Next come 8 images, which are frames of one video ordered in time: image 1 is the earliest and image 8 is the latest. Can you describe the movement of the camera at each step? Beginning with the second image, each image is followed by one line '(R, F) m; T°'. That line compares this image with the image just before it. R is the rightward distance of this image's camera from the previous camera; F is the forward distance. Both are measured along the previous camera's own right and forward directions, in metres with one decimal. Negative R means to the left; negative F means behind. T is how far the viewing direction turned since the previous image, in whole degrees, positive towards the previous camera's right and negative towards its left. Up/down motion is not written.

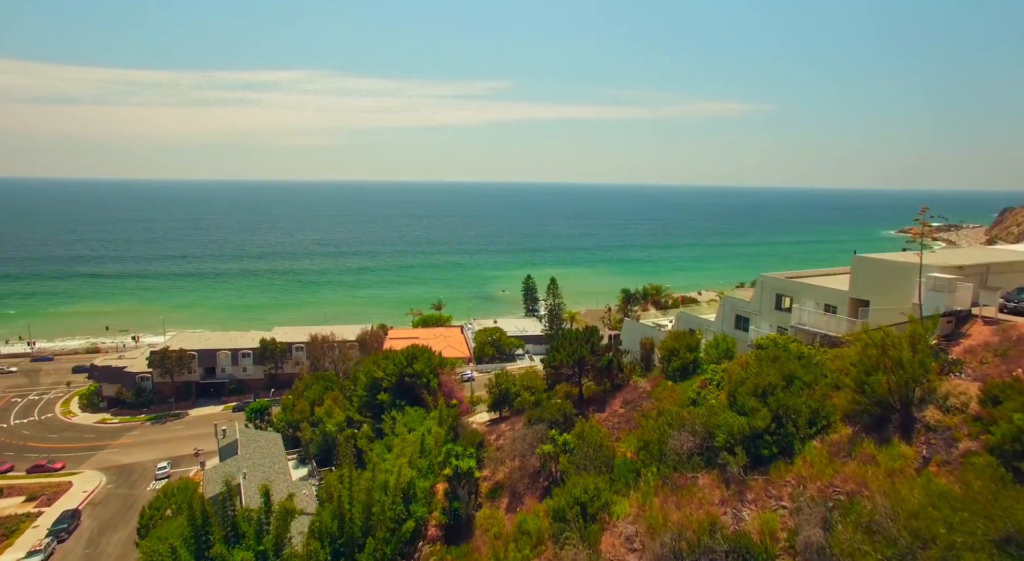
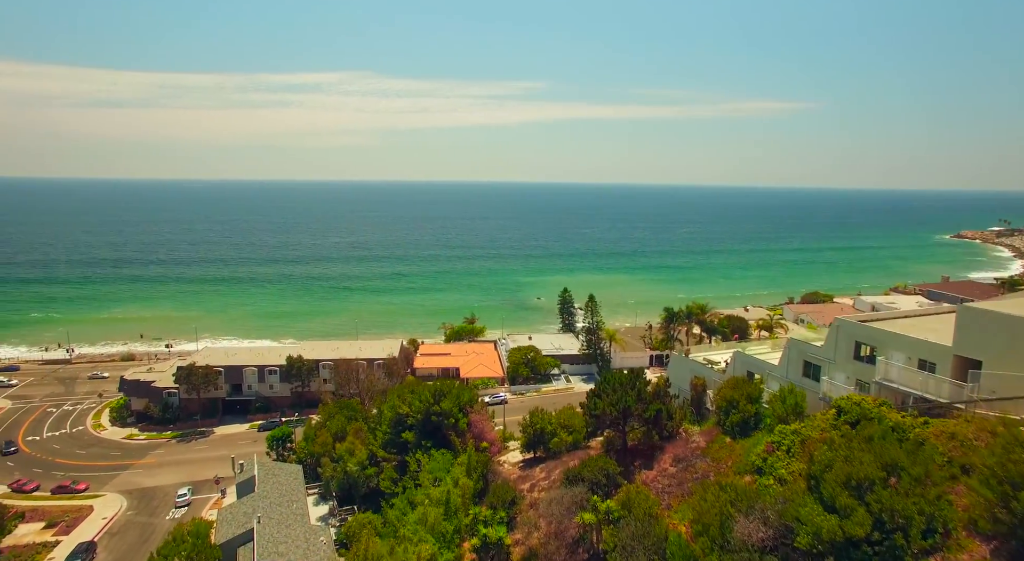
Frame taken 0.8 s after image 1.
(0.0, +2.5) m; -3°
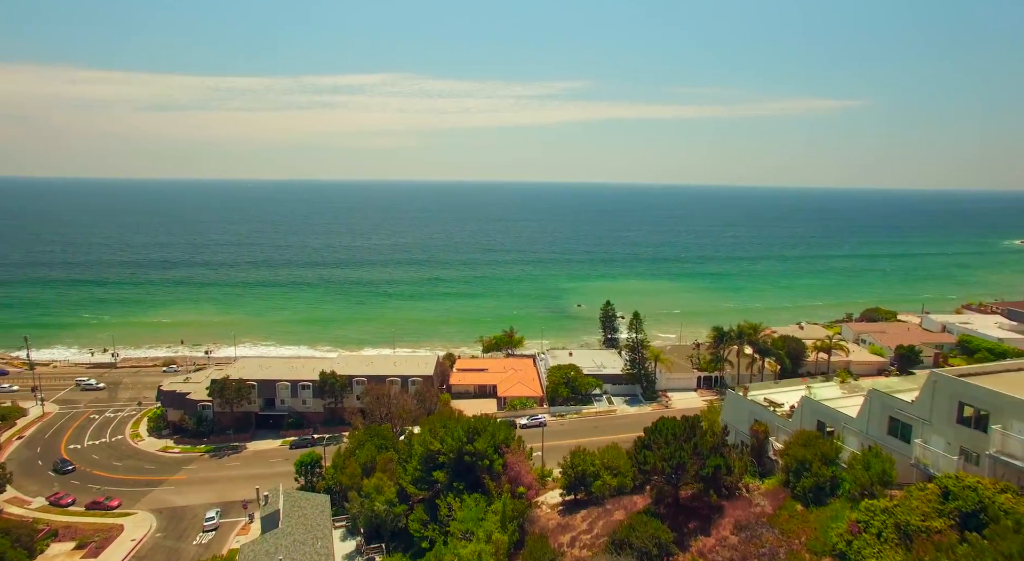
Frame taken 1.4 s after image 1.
(0.0, +2.1) m; -3°
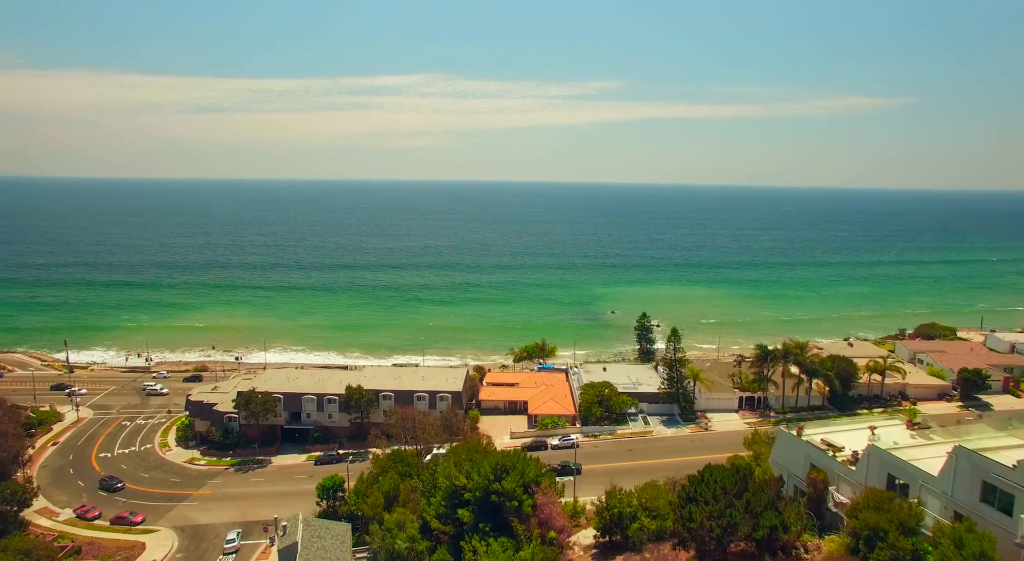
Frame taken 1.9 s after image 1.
(0.0, +1.8) m; -3°
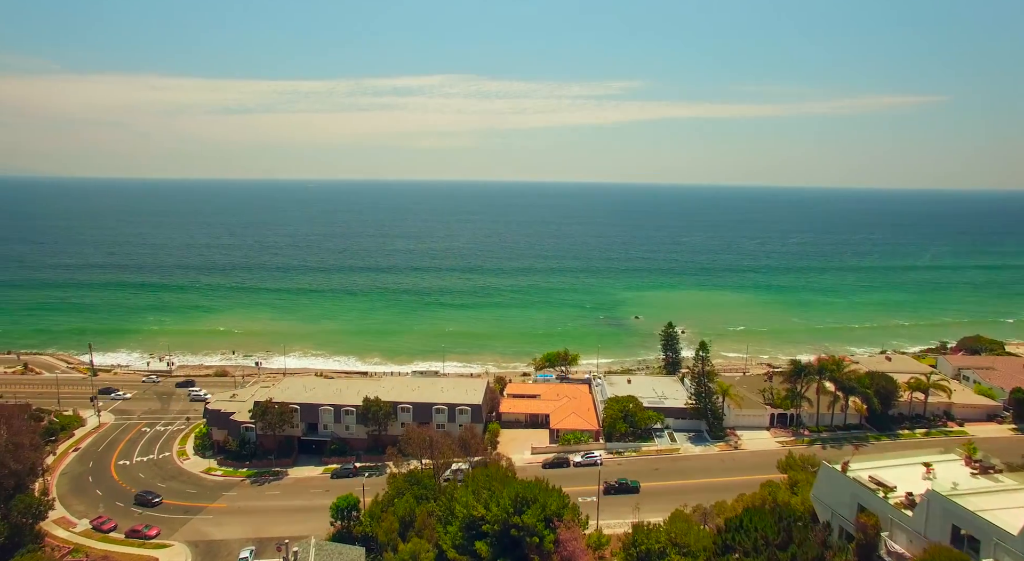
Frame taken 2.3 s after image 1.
(0.0, +1.4) m; -2°
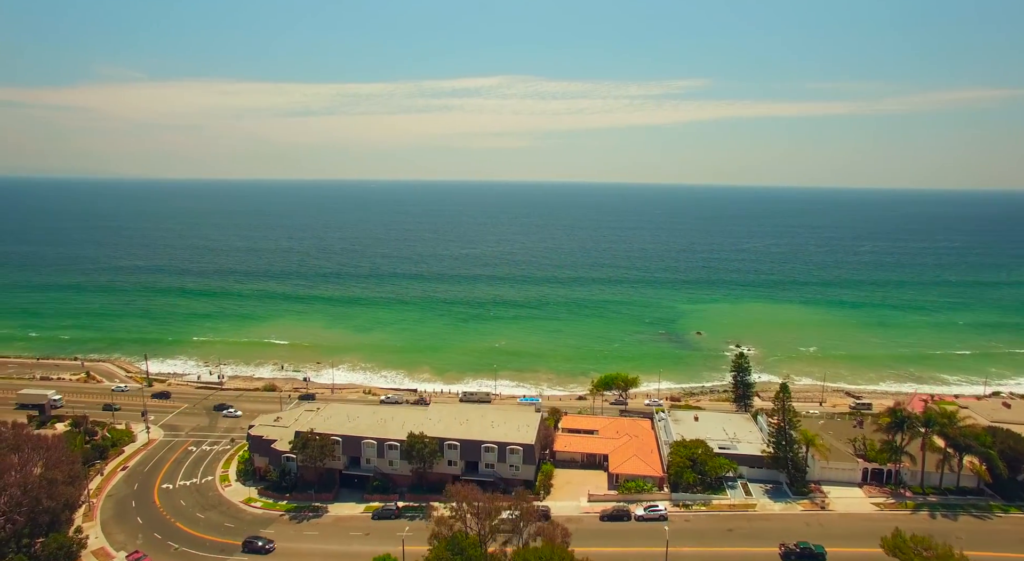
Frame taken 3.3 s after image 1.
(-0.1, +3.7) m; -5°
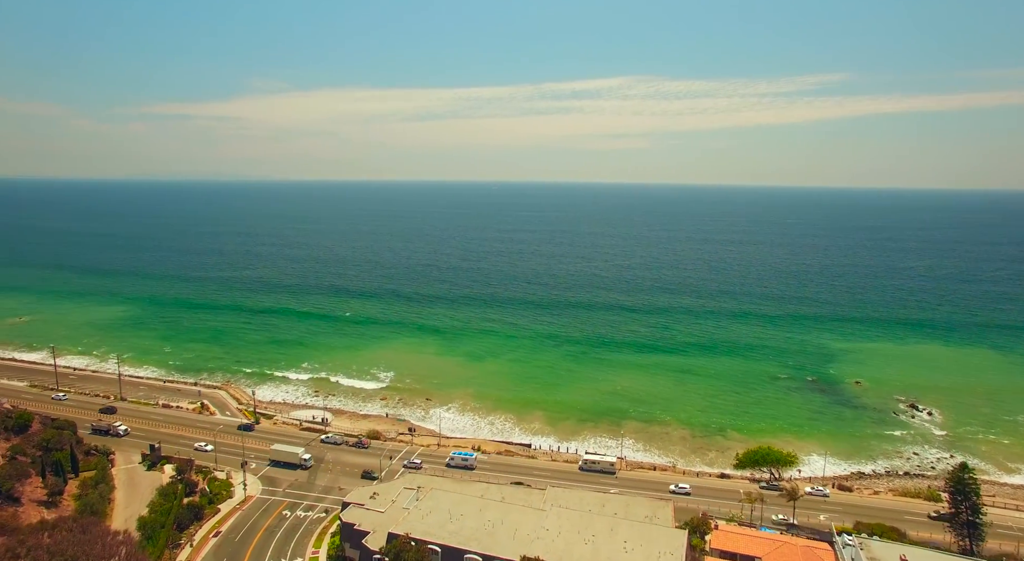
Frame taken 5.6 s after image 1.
(-1.4, +8.8) m; -10°
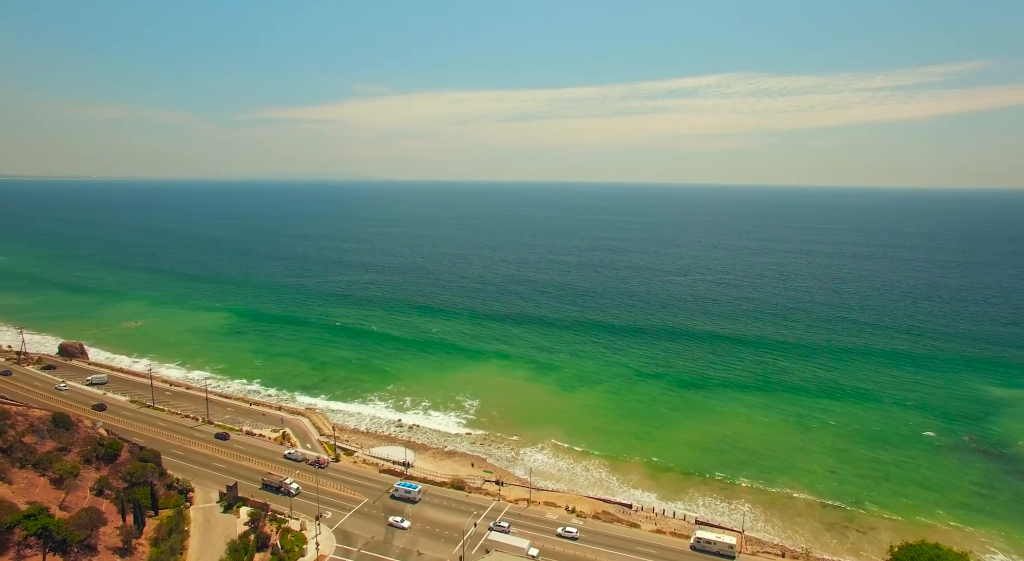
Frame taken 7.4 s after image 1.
(-1.0, +7.4) m; -8°
